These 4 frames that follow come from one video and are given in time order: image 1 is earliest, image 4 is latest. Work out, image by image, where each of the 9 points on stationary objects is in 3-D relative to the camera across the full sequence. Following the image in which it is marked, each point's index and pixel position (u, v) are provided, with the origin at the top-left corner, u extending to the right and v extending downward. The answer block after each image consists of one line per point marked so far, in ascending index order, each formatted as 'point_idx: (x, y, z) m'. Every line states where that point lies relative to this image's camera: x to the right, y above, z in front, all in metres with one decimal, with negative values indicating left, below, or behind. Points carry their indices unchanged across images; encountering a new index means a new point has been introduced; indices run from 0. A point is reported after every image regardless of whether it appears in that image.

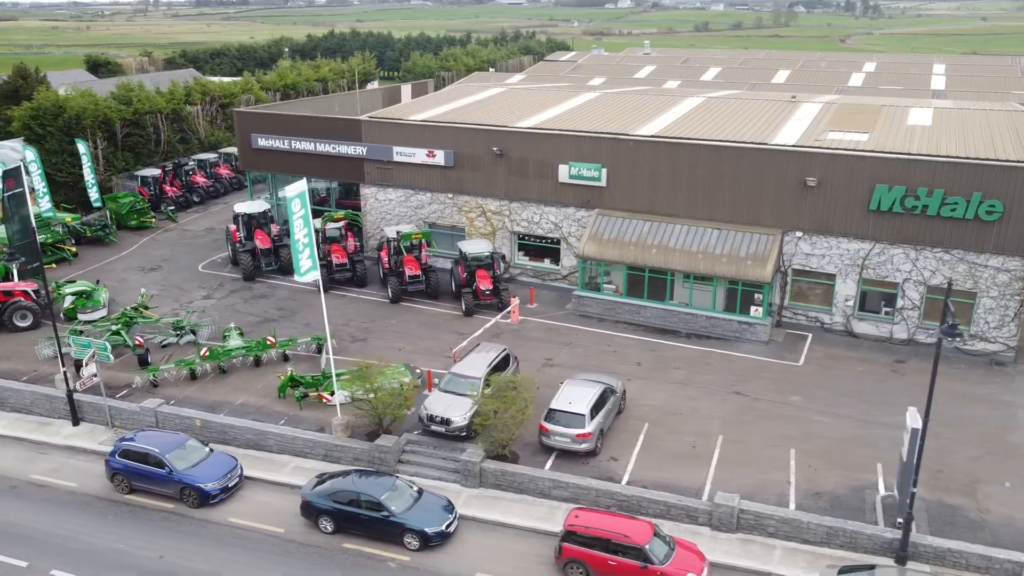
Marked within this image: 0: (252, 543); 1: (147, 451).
0: (-5.5, -5.4, +17.6) m
1: (-8.3, -3.8, +19.1) m
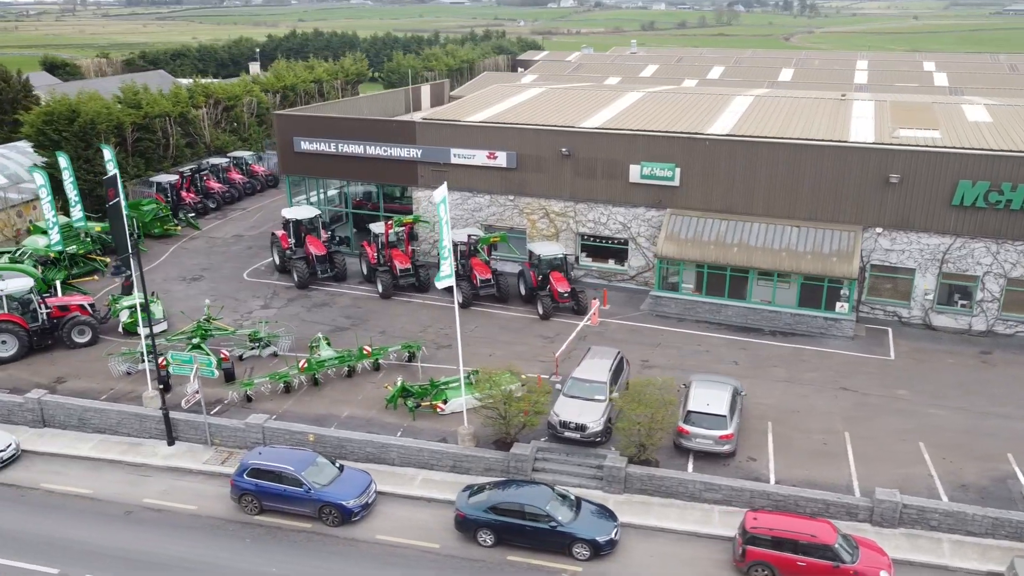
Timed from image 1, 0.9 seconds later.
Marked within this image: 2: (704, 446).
0: (-2.1, -5.6, +17.1) m
1: (-5.1, -4.0, +18.4) m
2: (+4.4, -3.6, +19.1) m
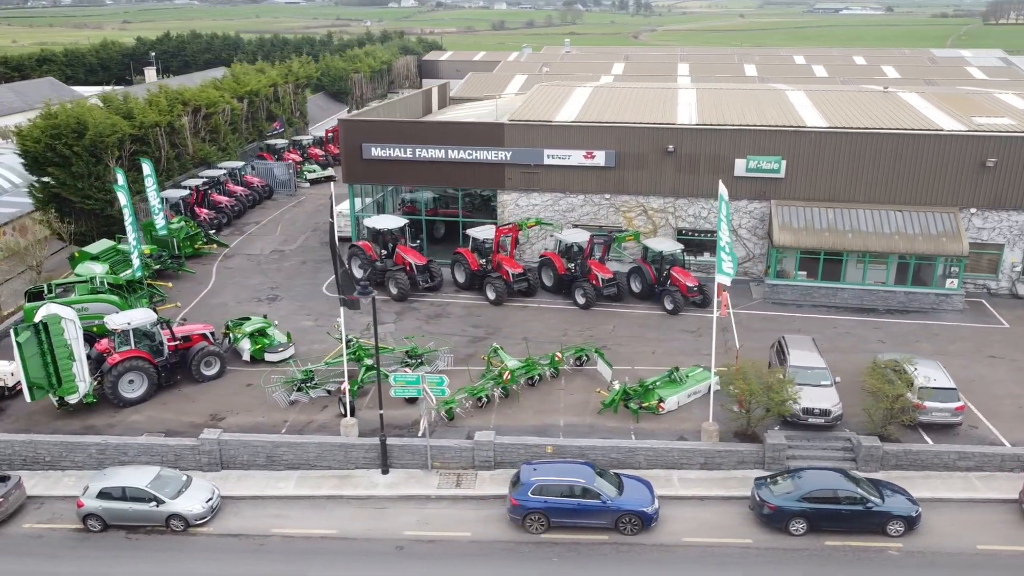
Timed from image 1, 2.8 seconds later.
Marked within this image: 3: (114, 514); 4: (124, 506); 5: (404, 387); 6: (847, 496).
0: (+4.5, -5.5, +17.1) m
1: (+1.3, -4.2, +17.9) m
2: (+10.4, -3.2, +20.3) m
3: (-8.9, -5.1, +18.7) m
4: (-8.7, -4.9, +18.7) m
5: (-2.6, -2.4, +19.8) m
6: (+6.9, -4.4, +17.4) m
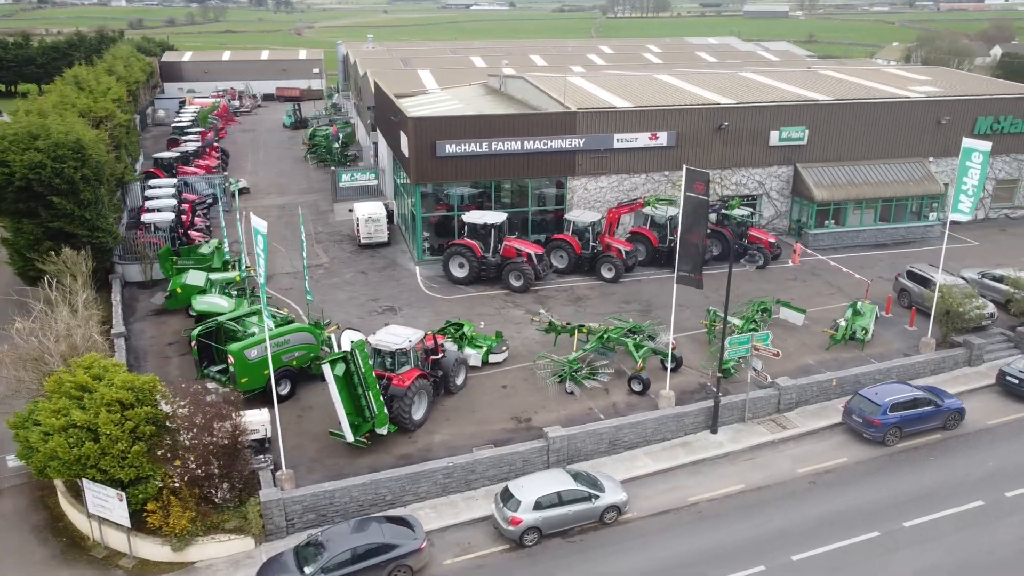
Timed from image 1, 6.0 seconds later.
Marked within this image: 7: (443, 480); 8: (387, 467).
0: (+13.8, -3.7, +22.2) m
1: (+10.3, -2.8, +21.5) m
2: (+17.5, -0.6, +27.3) m
3: (+0.9, -5.1, +18.3) m
4: (+1.1, -4.9, +18.3) m
5: (+5.8, -1.6, +21.7) m
6: (+15.7, -2.2, +23.4) m
7: (-1.6, -4.5, +19.7) m
8: (-3.0, -4.3, +19.9) m
